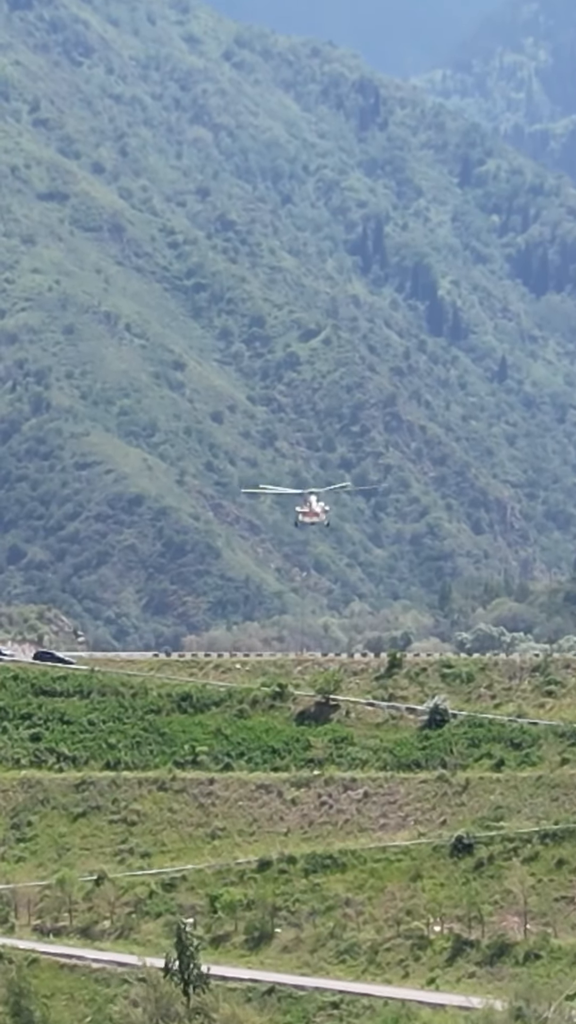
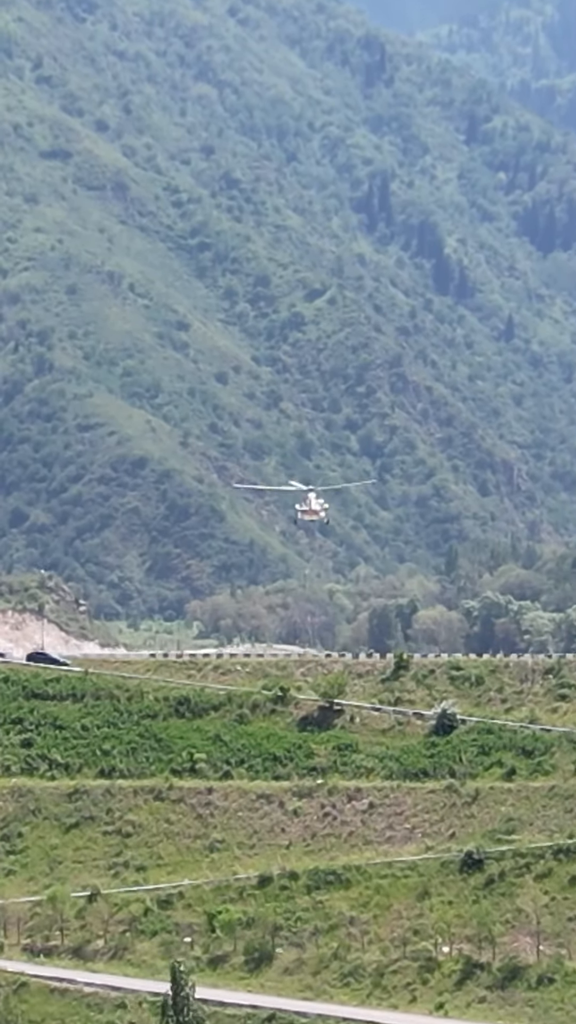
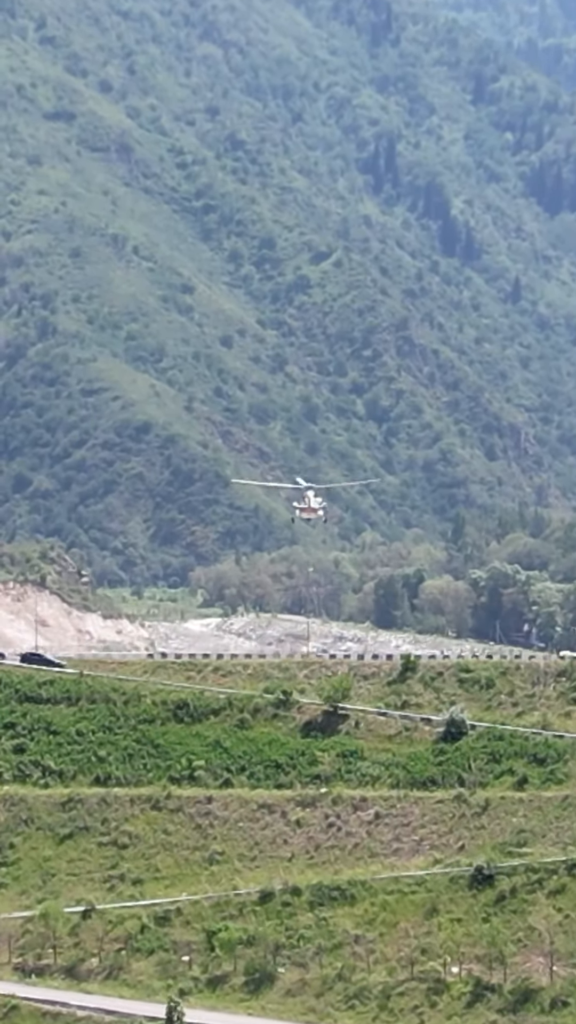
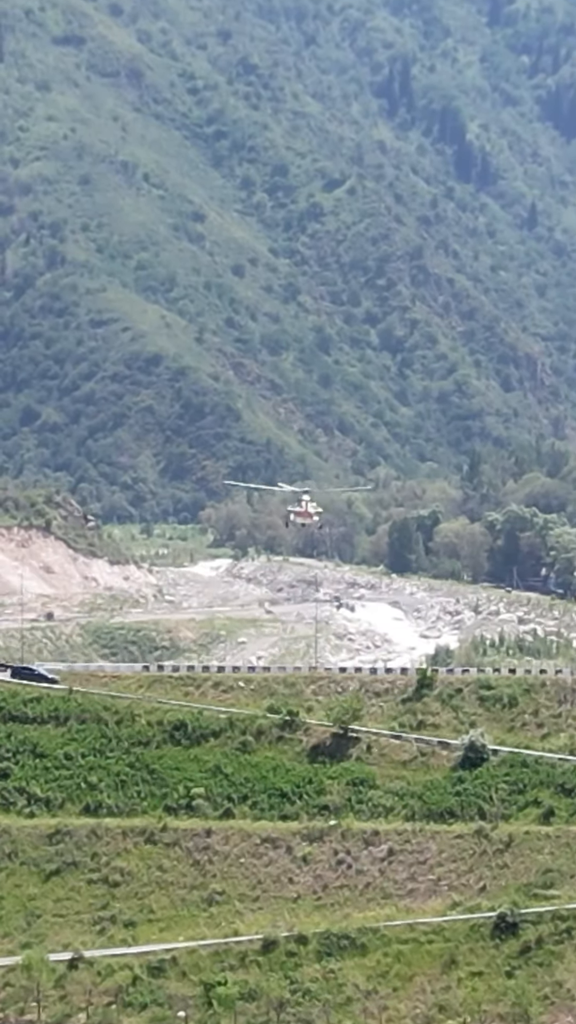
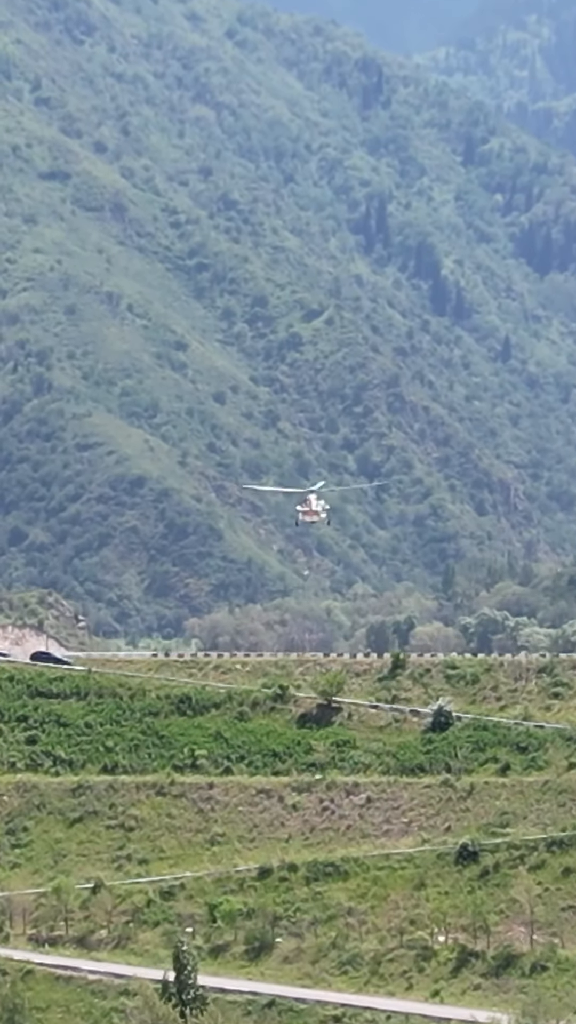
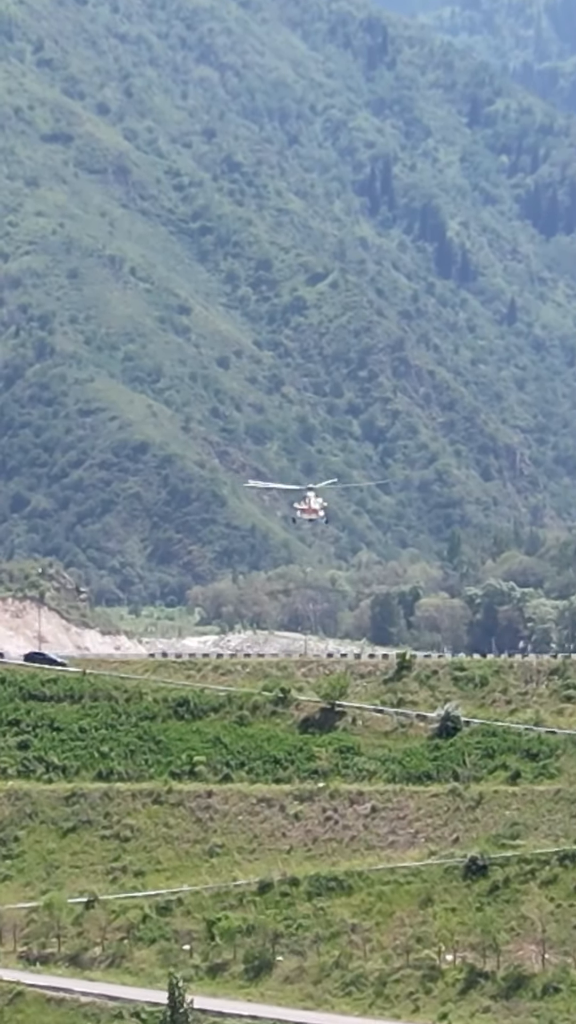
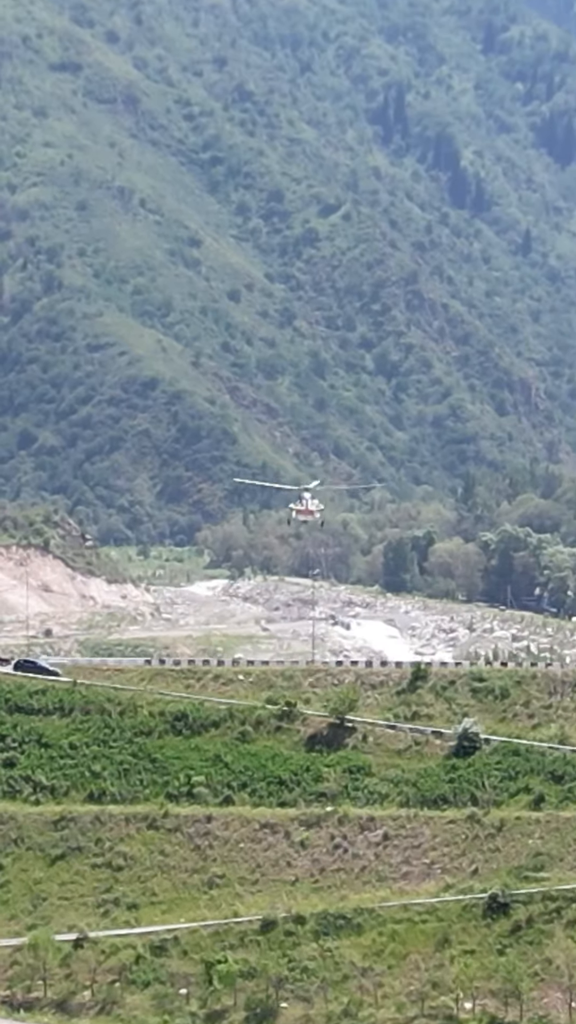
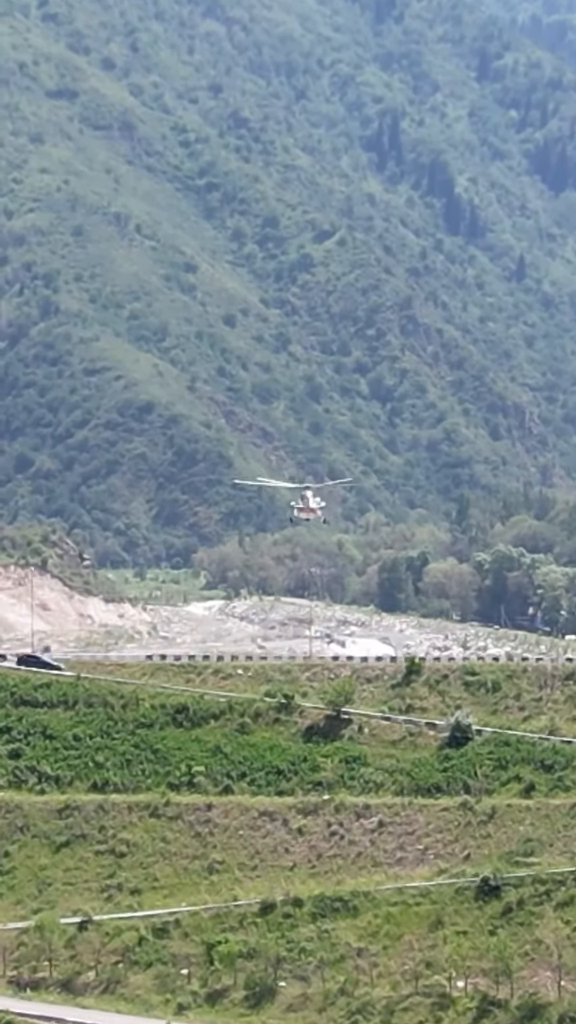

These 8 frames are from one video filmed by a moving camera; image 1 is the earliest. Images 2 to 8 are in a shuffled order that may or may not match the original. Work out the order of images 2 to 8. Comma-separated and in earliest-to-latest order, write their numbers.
5, 2, 6, 3, 8, 7, 4
